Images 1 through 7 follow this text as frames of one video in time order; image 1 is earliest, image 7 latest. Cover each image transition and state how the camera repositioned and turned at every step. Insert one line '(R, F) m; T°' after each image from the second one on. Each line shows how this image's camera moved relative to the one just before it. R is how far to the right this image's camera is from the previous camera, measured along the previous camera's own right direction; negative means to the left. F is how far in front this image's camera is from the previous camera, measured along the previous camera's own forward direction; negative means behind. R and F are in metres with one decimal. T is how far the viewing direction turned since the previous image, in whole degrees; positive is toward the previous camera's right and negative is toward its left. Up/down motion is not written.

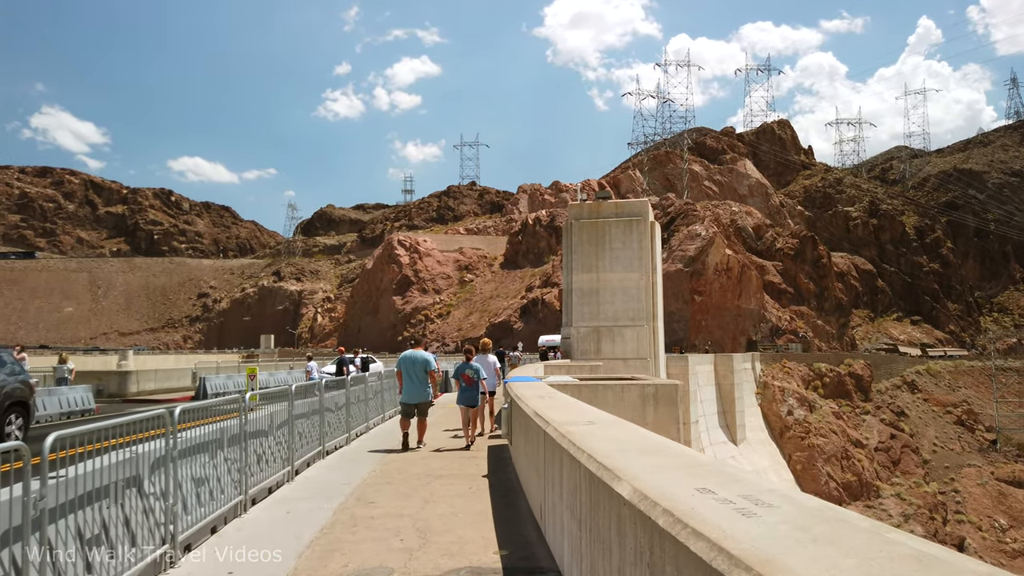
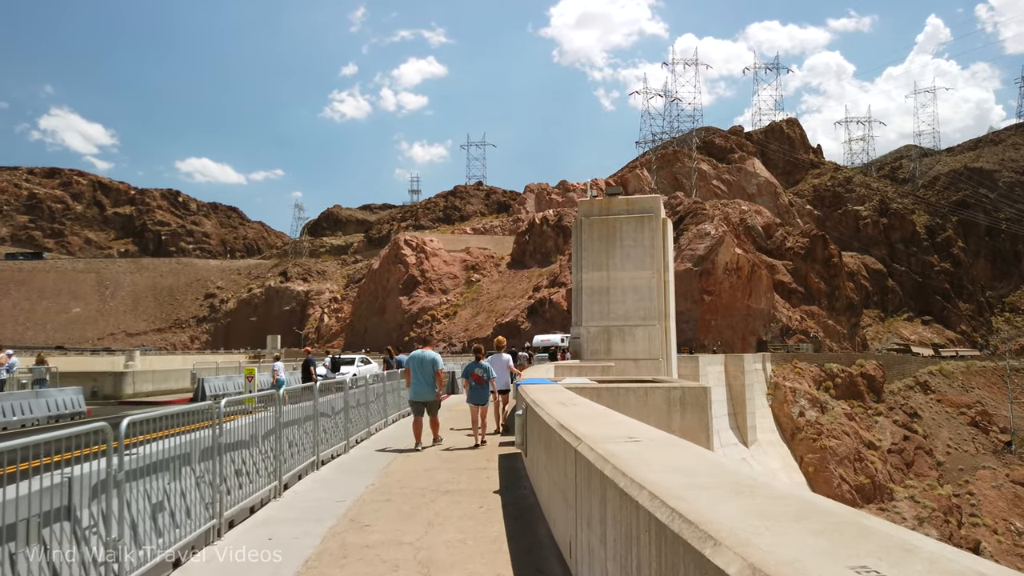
(0.0, +0.4) m; -1°
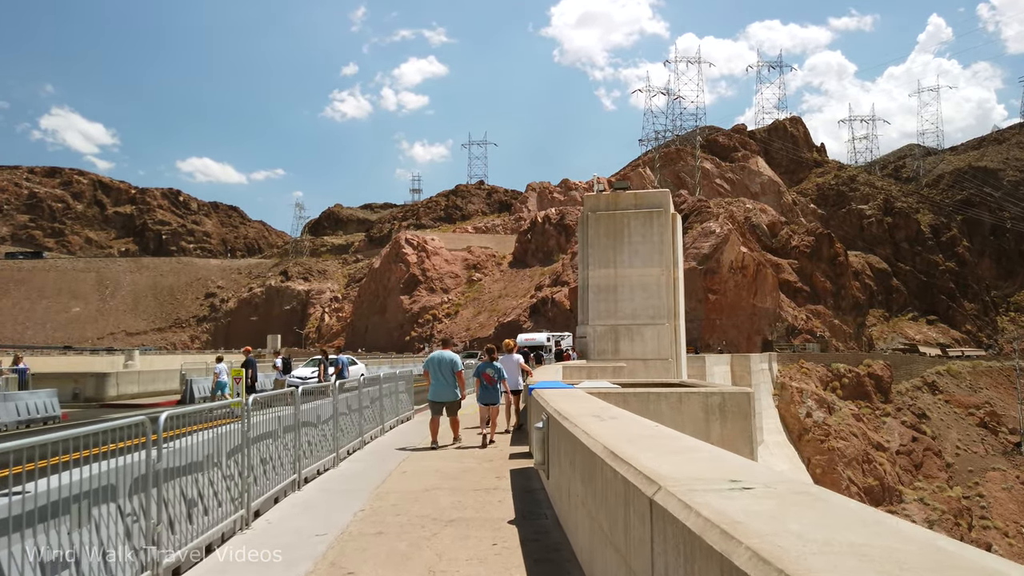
(-0.1, +0.6) m; 0°
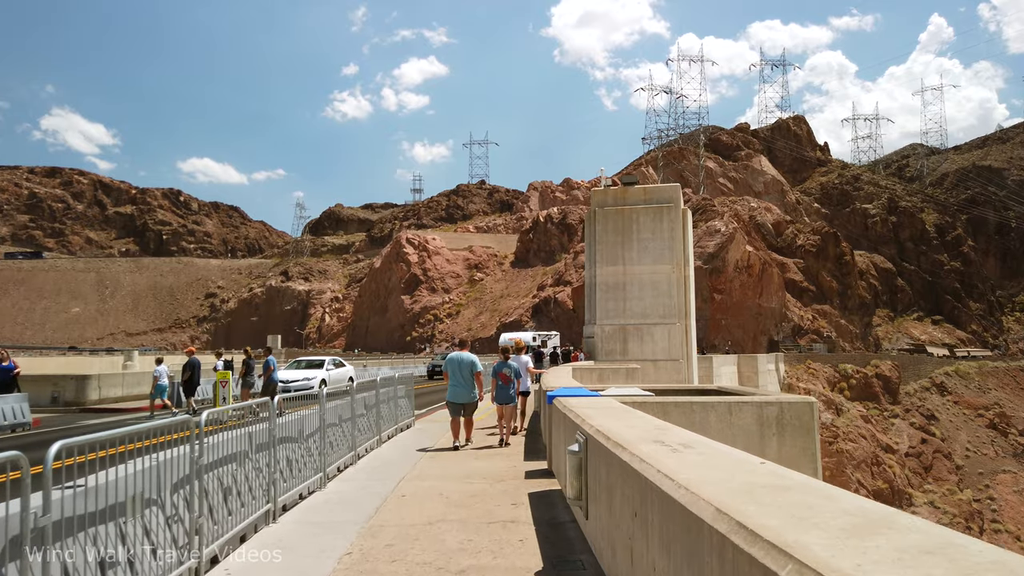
(-0.1, +0.6) m; 0°
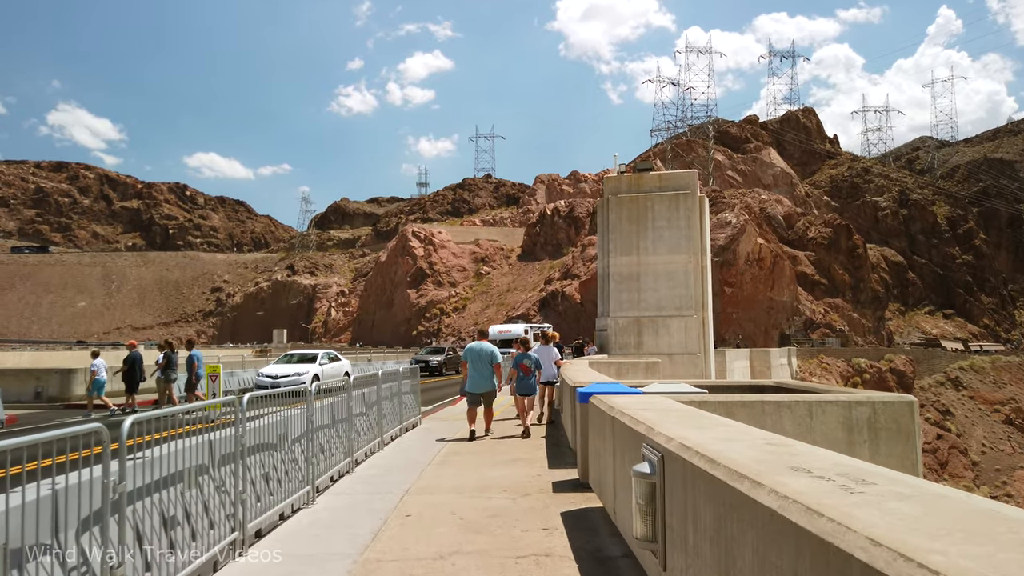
(-0.1, +0.6) m; 0°
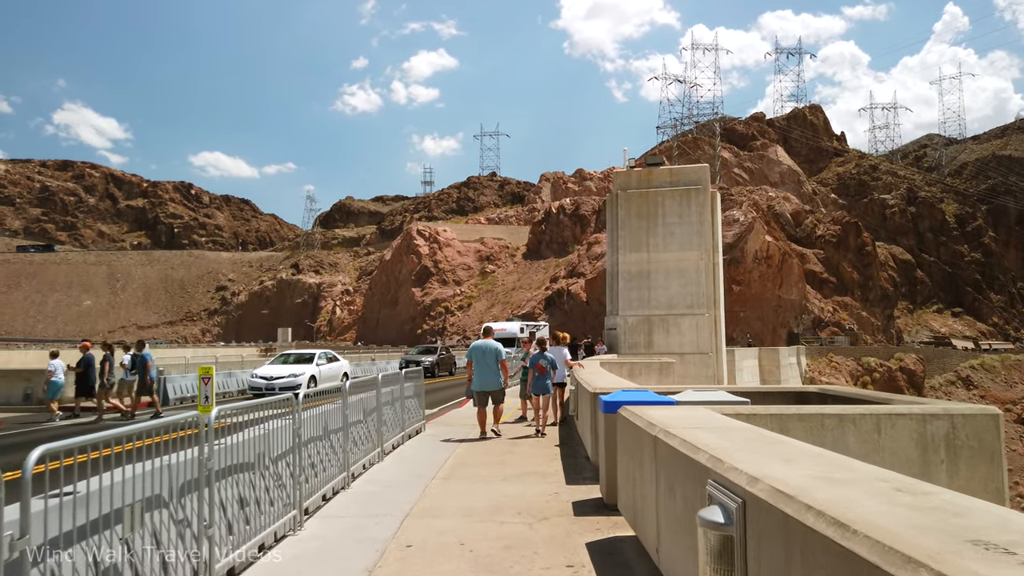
(0.0, +0.4) m; 0°
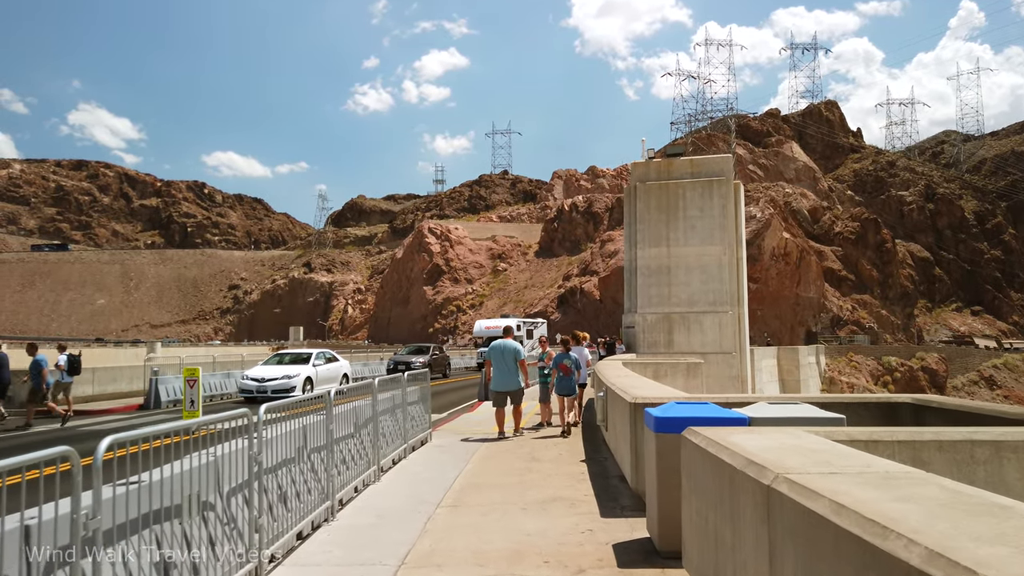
(0.0, +0.6) m; -1°
